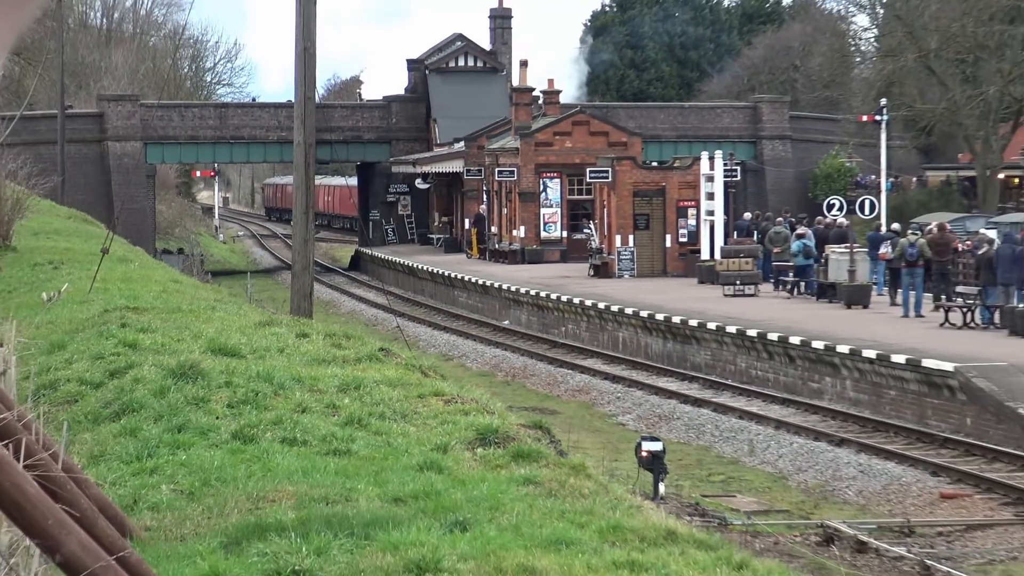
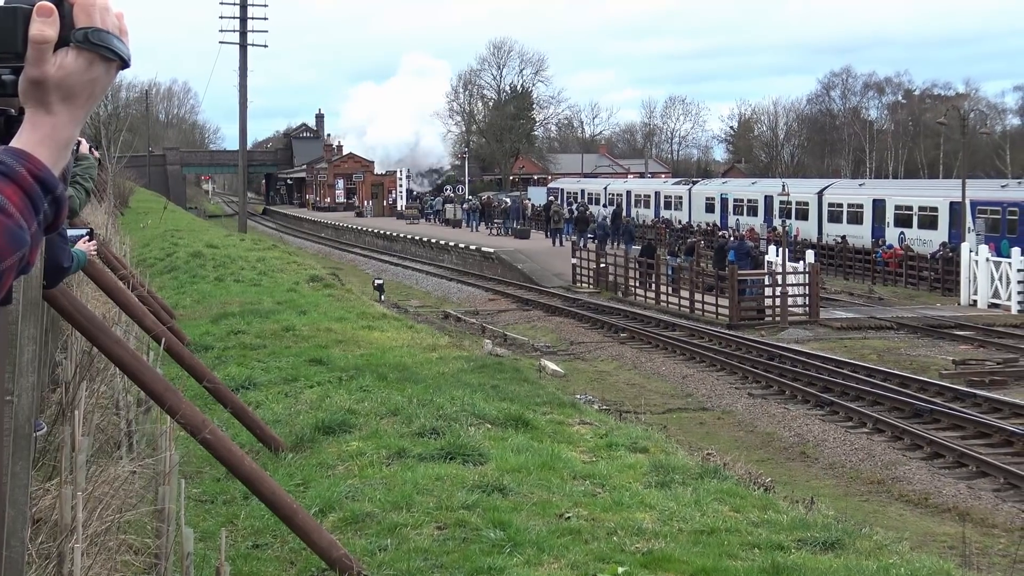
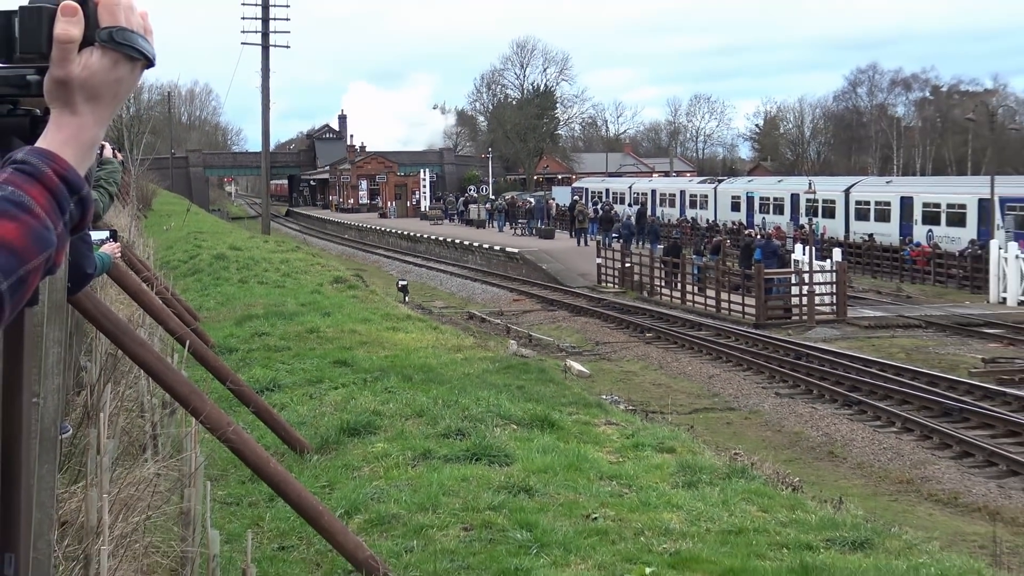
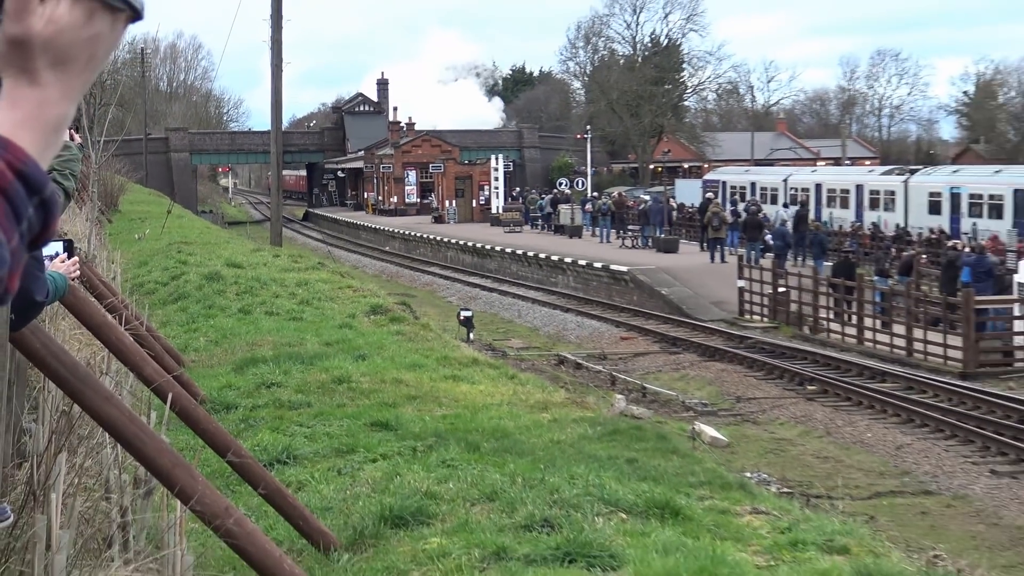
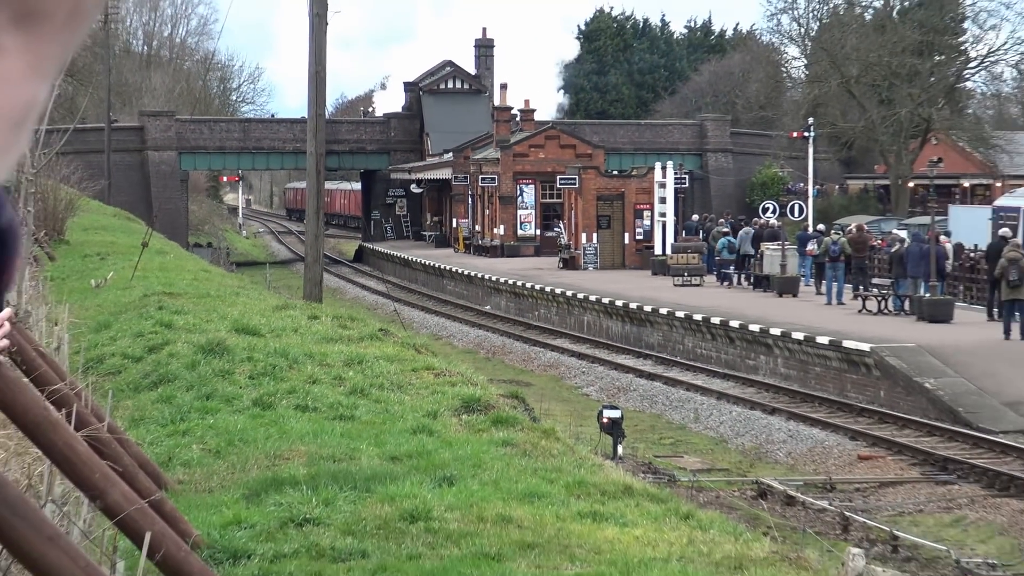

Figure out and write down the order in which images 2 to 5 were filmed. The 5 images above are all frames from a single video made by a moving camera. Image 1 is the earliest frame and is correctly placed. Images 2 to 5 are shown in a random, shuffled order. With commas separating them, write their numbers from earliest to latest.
5, 4, 3, 2
